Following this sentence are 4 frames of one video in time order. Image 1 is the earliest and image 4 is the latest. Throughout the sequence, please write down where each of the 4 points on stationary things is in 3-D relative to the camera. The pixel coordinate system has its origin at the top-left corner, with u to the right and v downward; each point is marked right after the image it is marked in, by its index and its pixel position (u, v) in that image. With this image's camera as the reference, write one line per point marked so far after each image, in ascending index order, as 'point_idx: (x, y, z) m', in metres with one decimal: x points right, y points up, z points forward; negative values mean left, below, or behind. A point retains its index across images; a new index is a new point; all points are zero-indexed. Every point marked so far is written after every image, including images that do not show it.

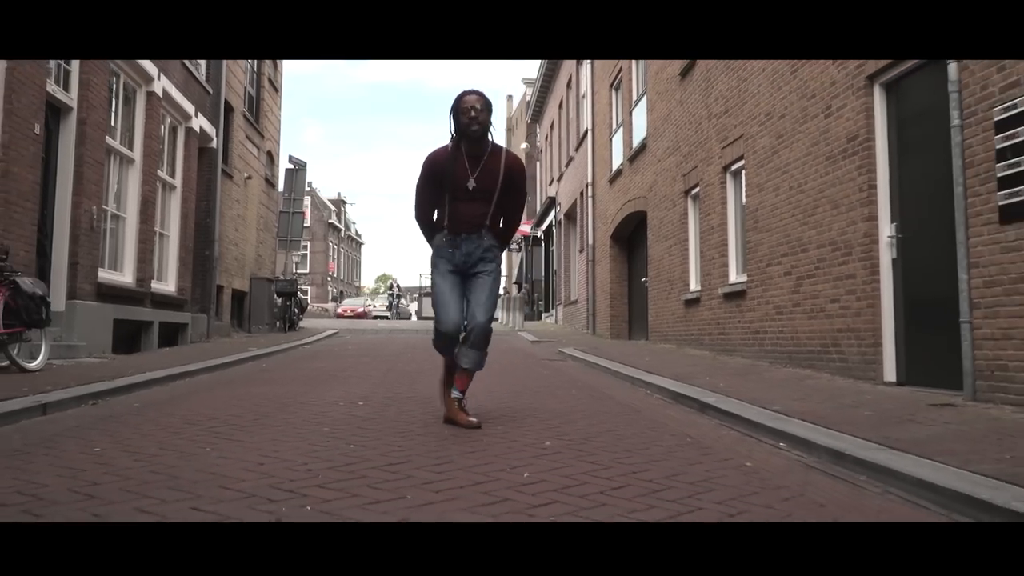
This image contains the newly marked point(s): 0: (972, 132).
0: (+2.6, +0.9, +5.6) m
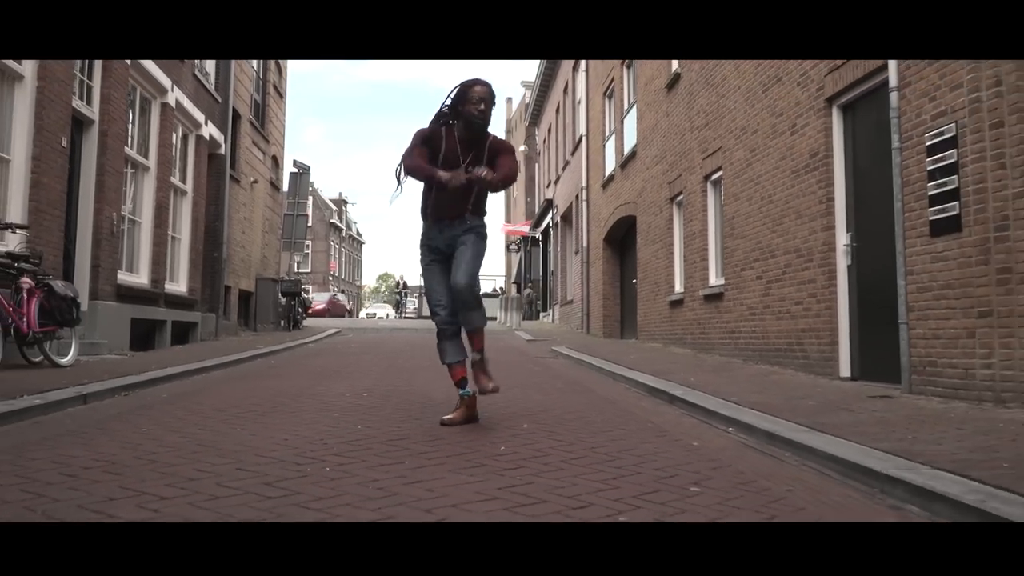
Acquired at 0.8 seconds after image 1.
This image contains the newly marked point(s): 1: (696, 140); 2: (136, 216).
0: (+2.5, +0.9, +6.3) m
1: (+2.2, +1.8, +11.9) m
2: (-4.9, +0.9, +12.7) m
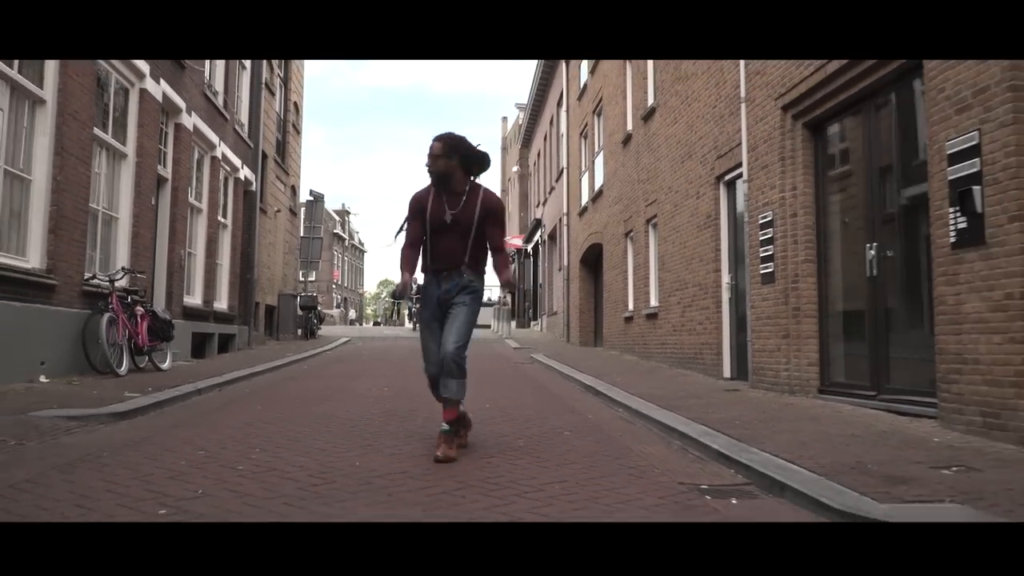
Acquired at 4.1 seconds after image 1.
0: (+2.3, +0.6, +9.3) m
1: (+2.0, +1.5, +14.9) m
2: (-5.1, +0.6, +15.7) m
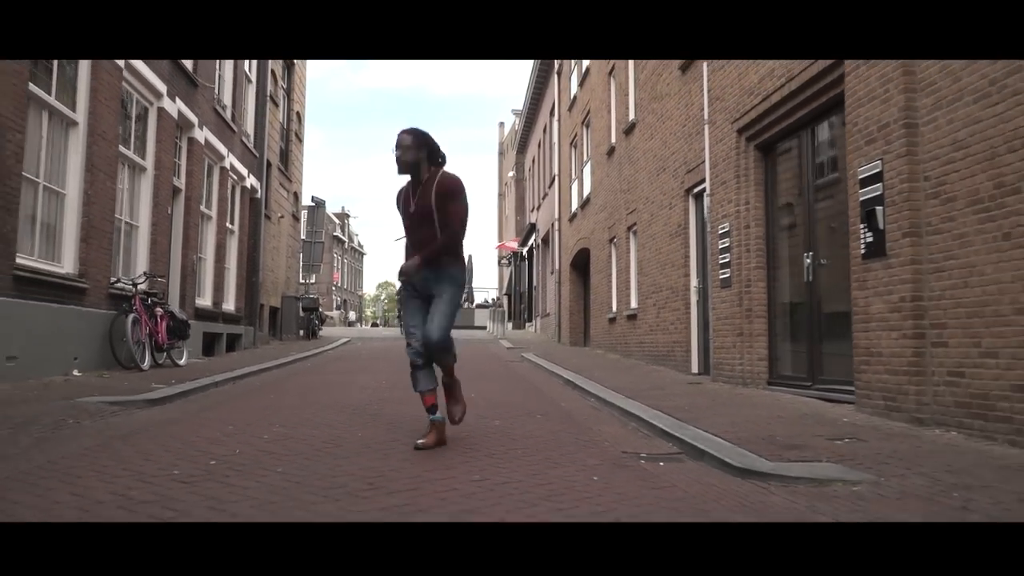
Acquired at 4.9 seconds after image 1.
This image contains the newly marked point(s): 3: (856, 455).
0: (+2.1, +0.5, +10.4) m
1: (+1.8, +1.4, +16.0) m
2: (-5.3, +0.6, +16.8) m
3: (+1.8, -0.9, +5.0) m
